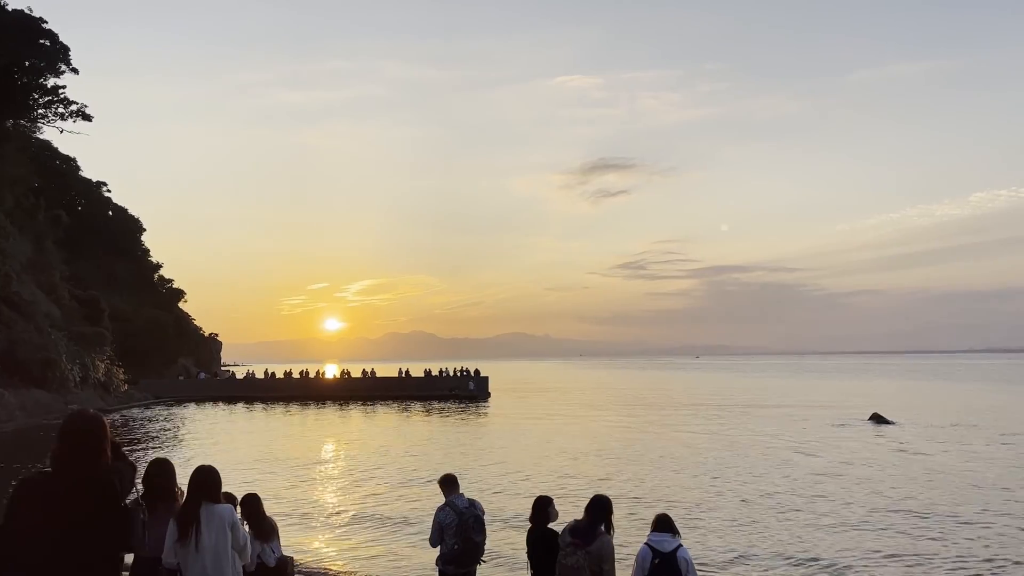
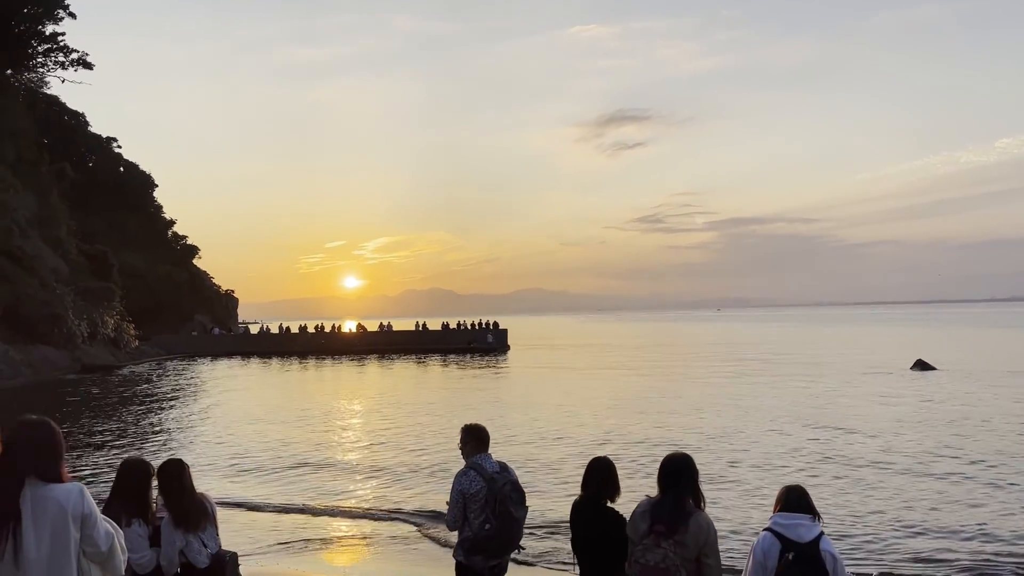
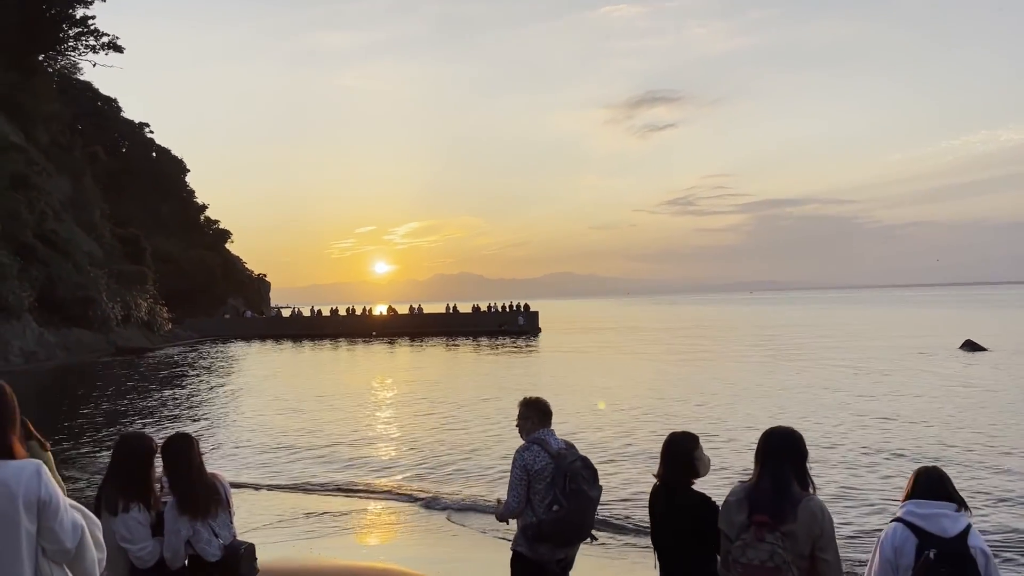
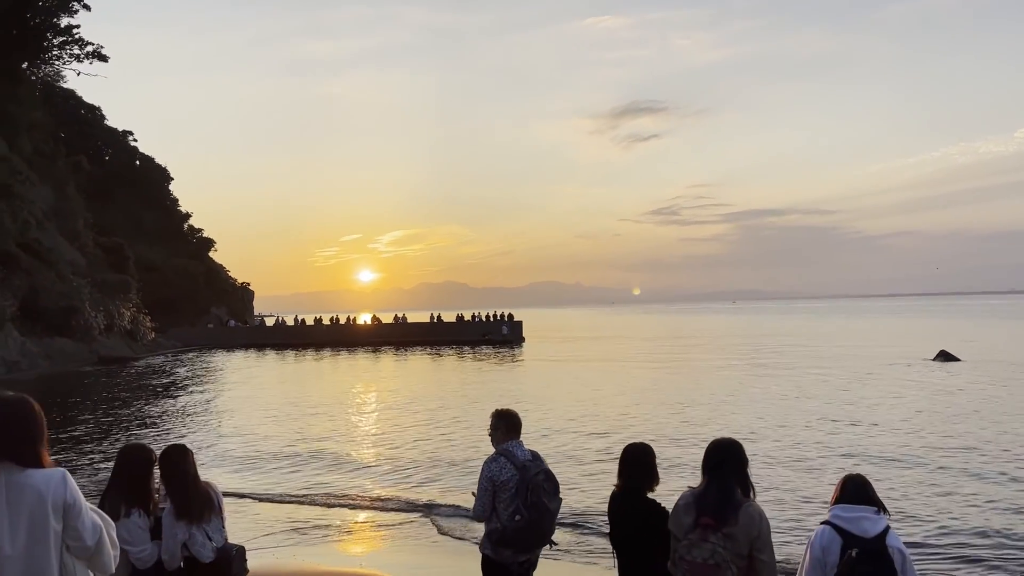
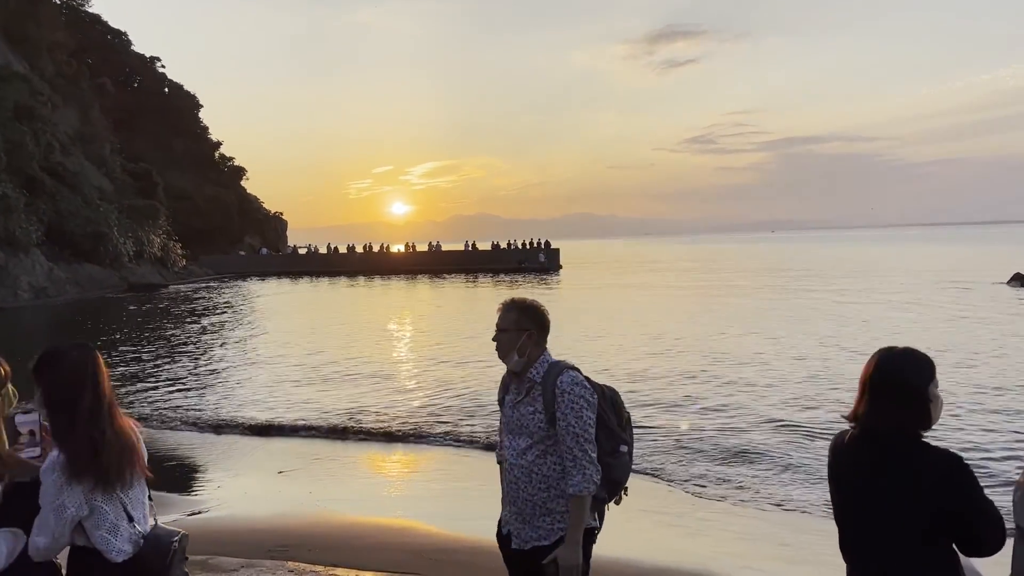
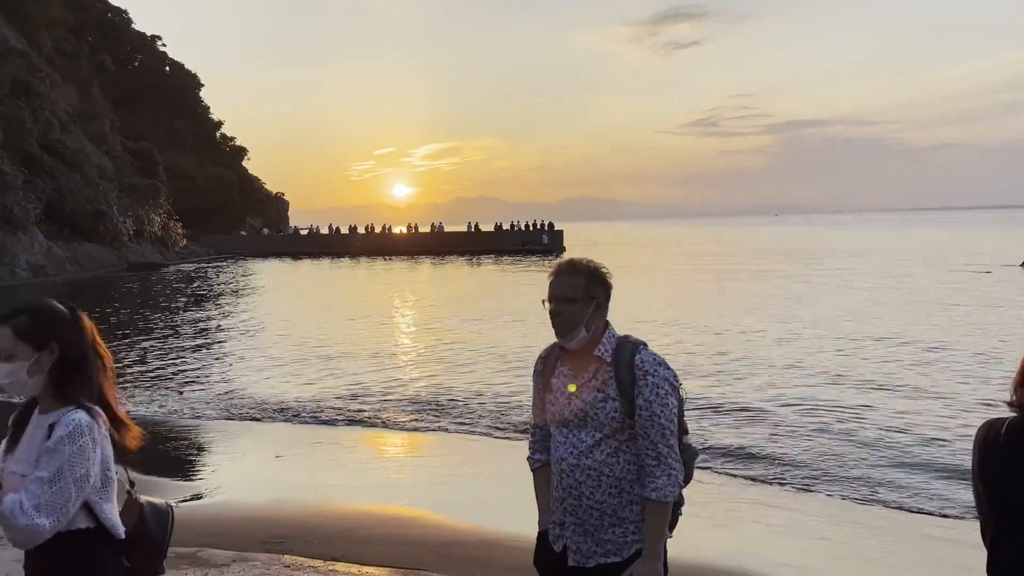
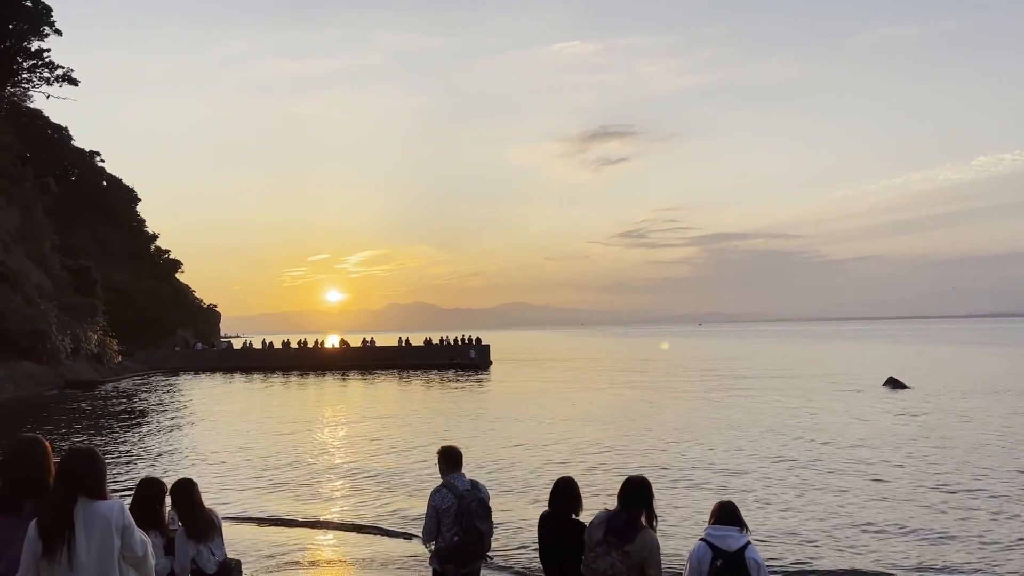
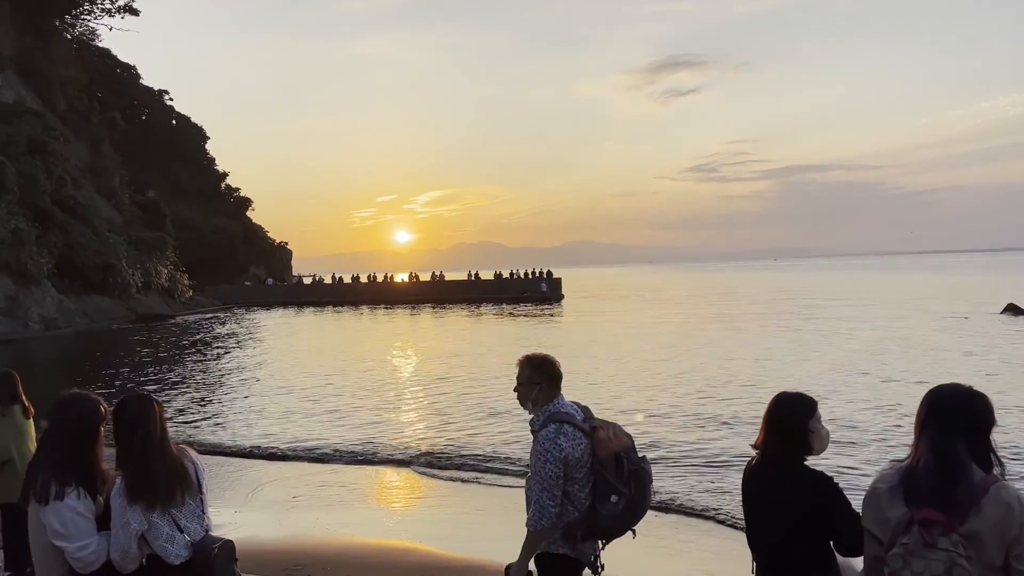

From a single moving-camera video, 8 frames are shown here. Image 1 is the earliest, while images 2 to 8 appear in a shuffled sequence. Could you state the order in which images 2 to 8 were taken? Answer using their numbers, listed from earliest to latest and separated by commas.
7, 2, 4, 3, 8, 5, 6
